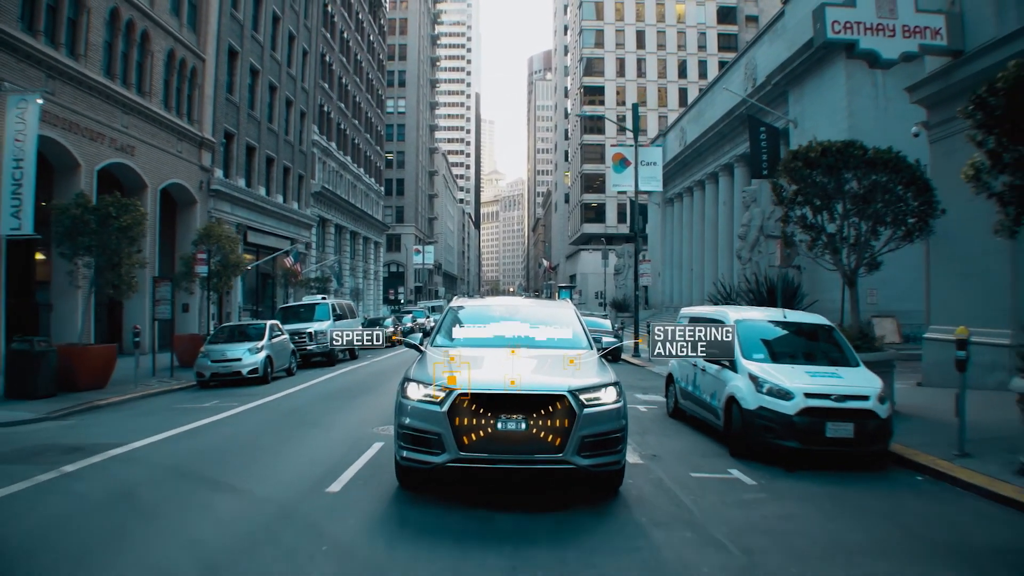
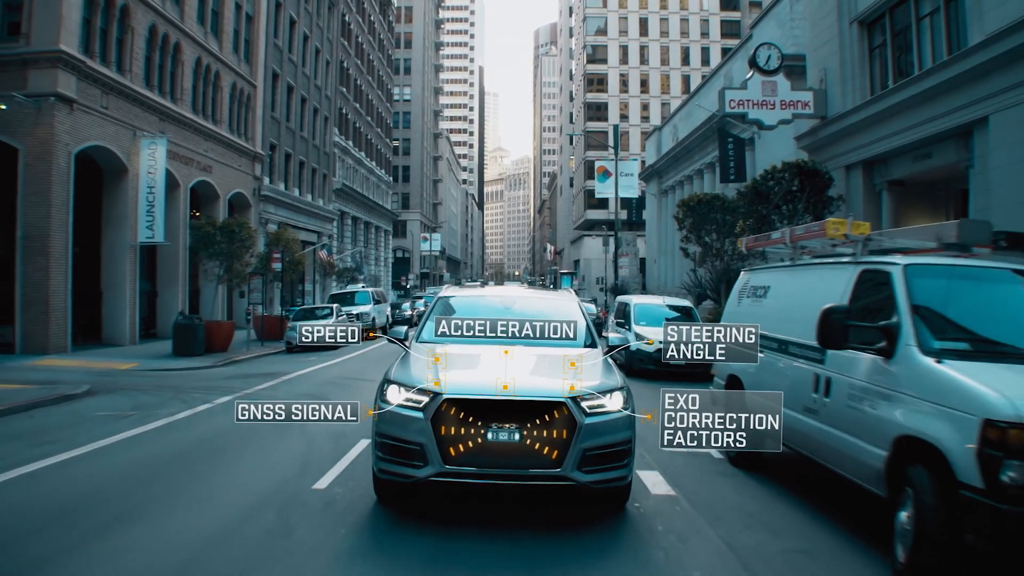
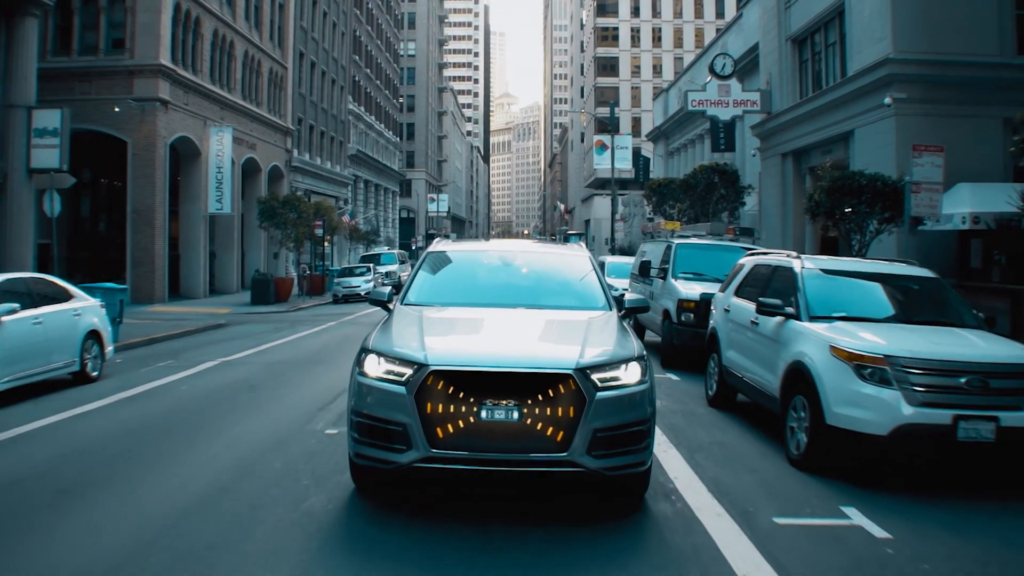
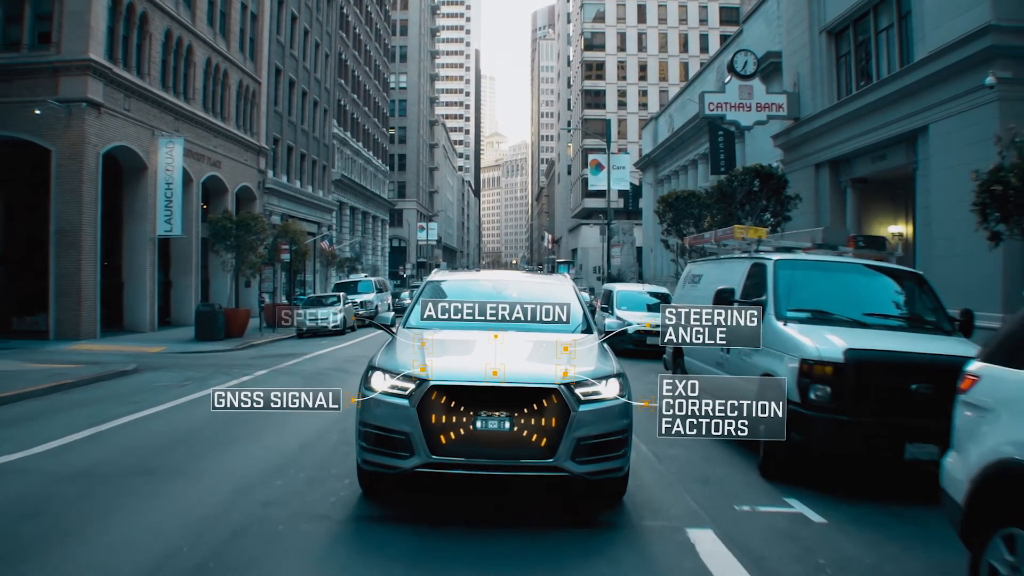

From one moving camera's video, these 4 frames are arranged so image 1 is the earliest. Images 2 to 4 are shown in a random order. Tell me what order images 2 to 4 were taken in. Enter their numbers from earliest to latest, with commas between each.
2, 4, 3
